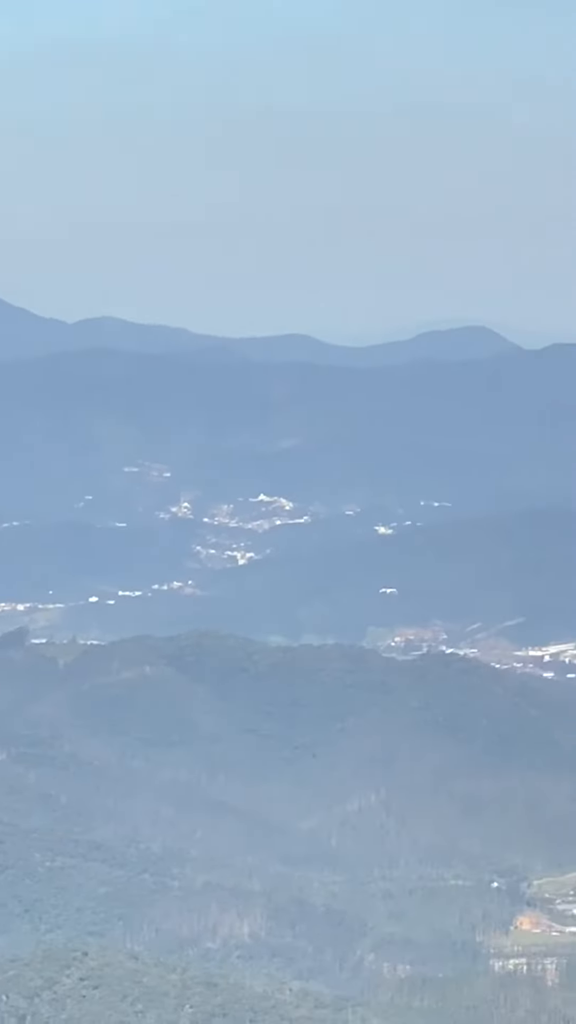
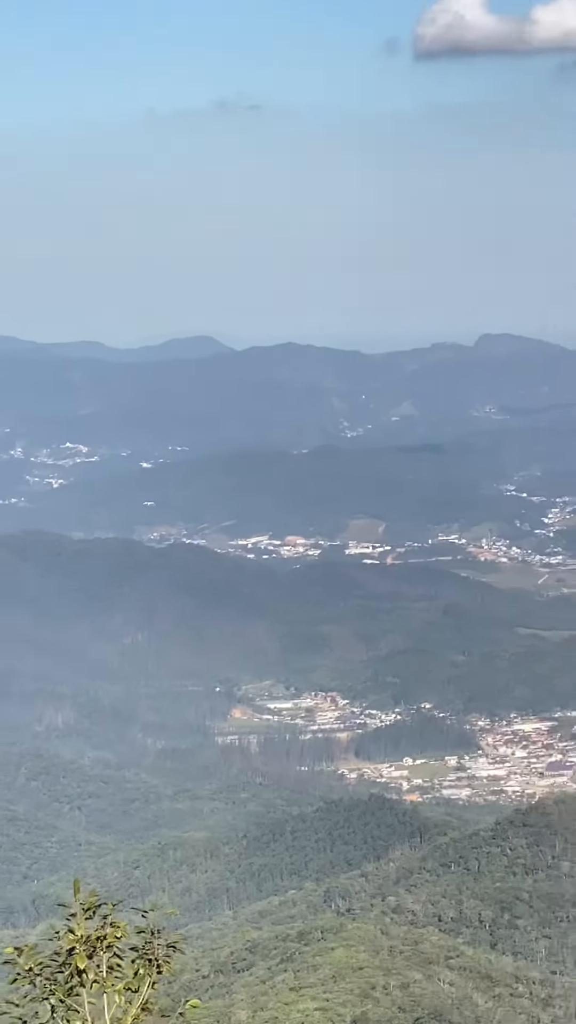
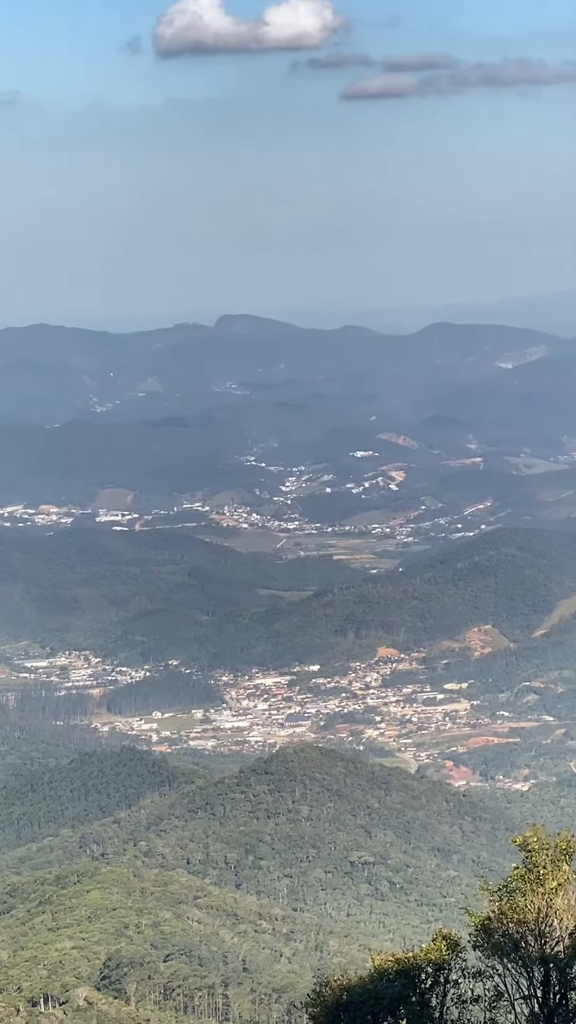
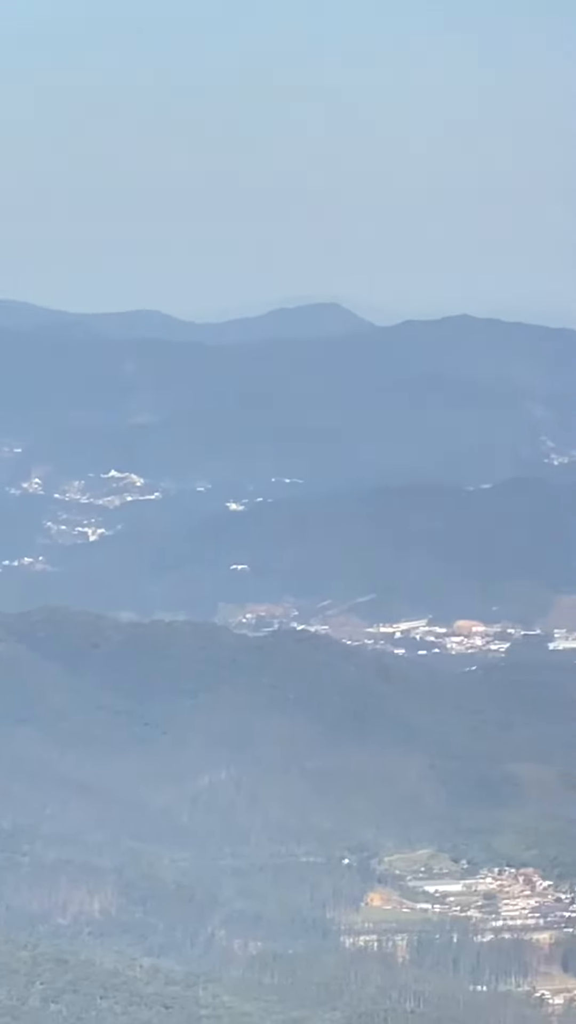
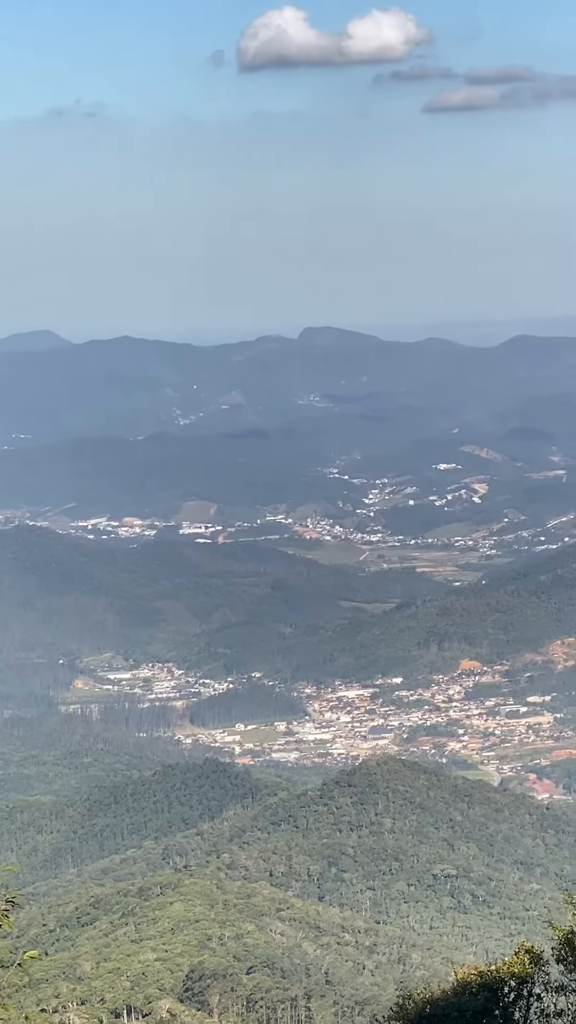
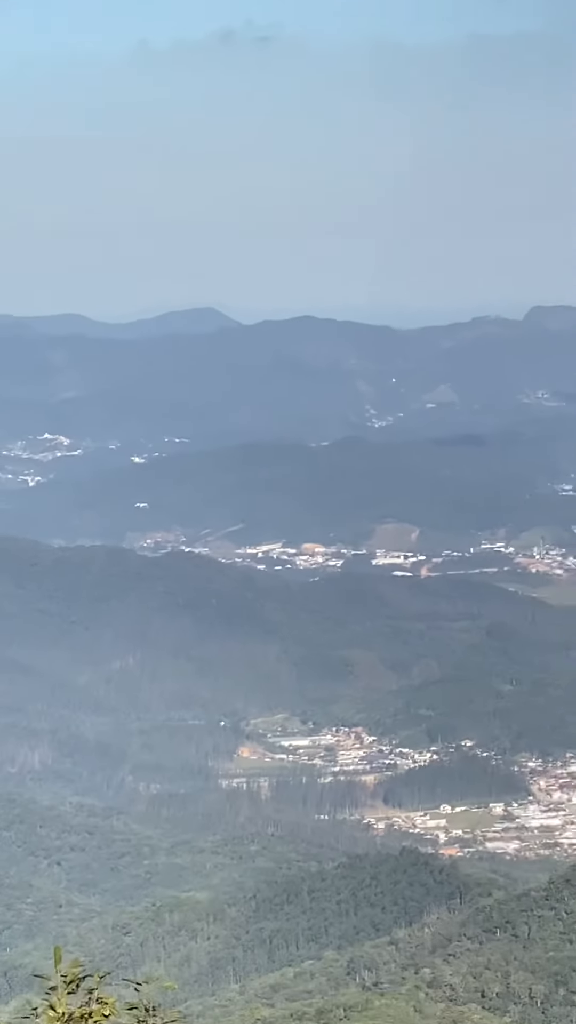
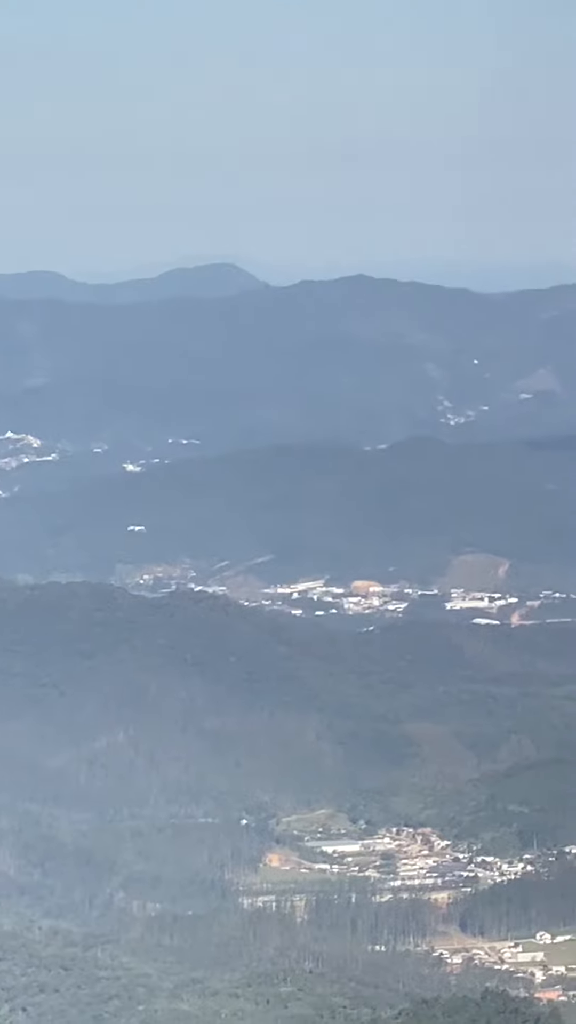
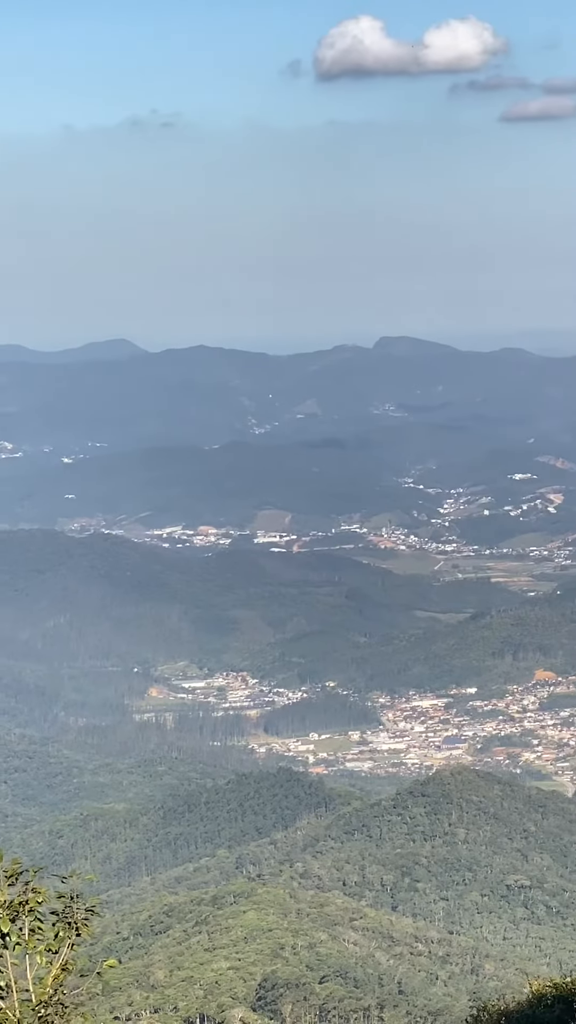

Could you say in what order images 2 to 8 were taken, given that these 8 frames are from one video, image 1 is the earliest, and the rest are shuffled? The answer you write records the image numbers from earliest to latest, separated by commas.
4, 7, 6, 2, 8, 5, 3
